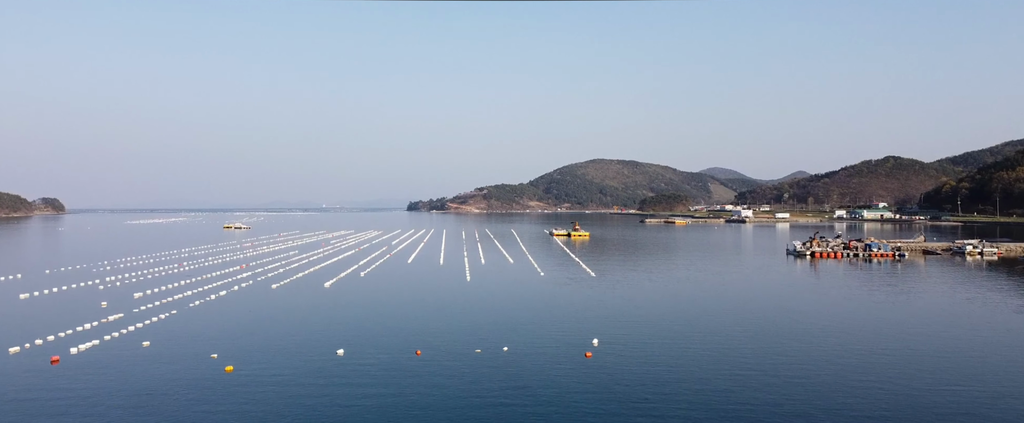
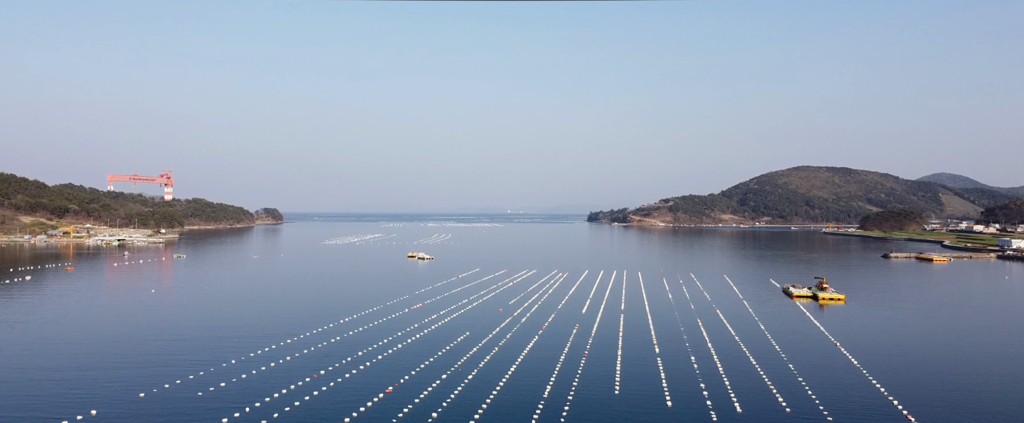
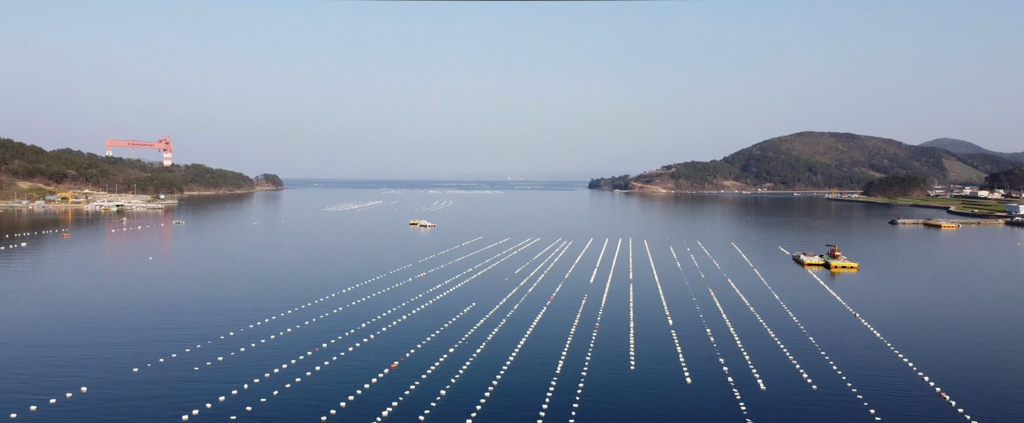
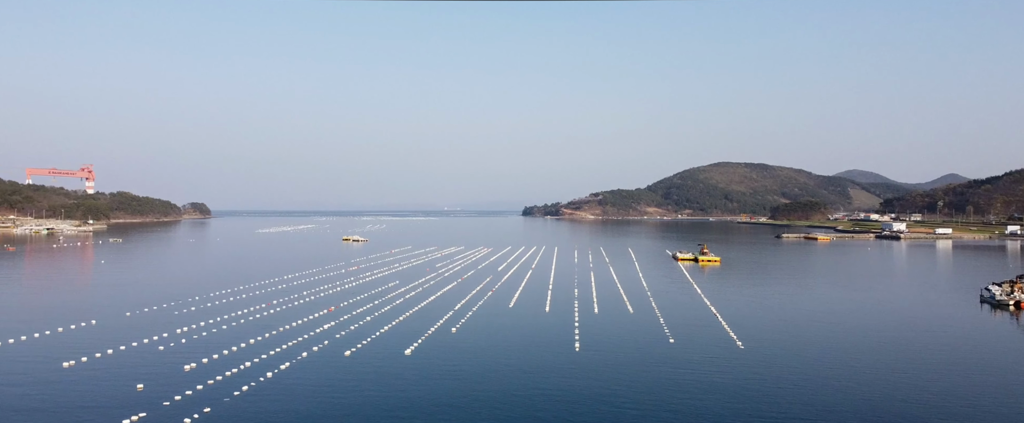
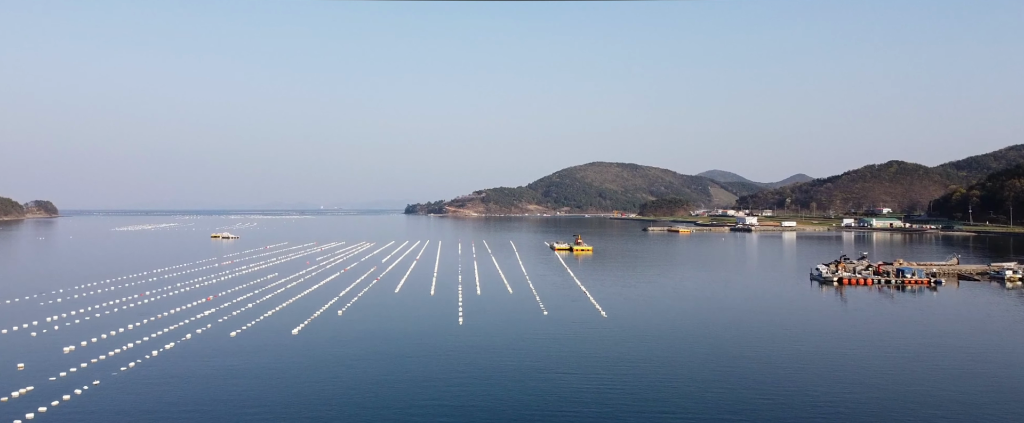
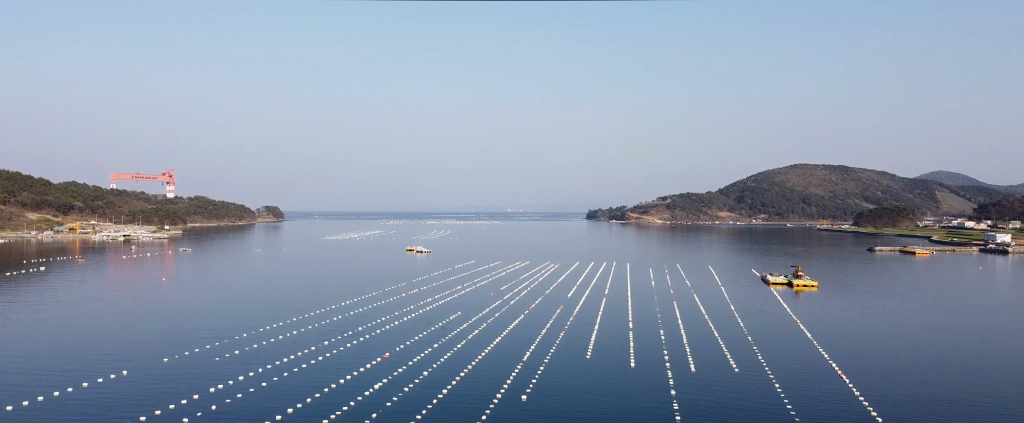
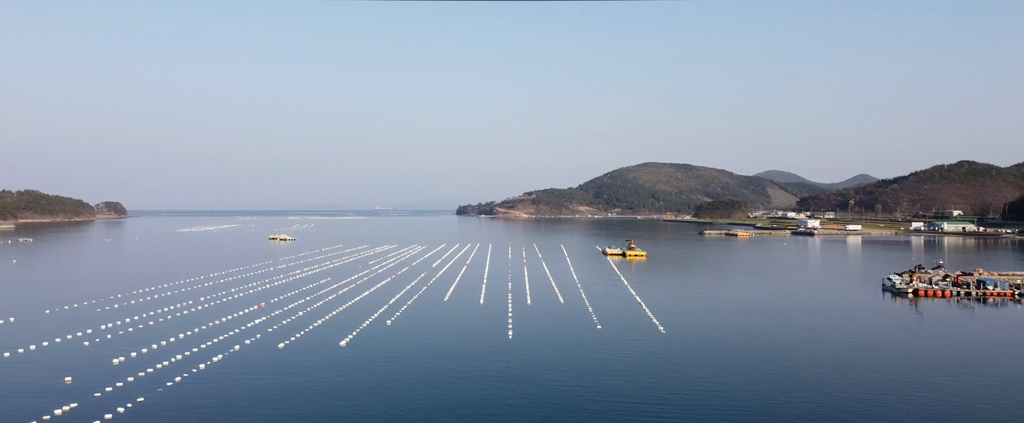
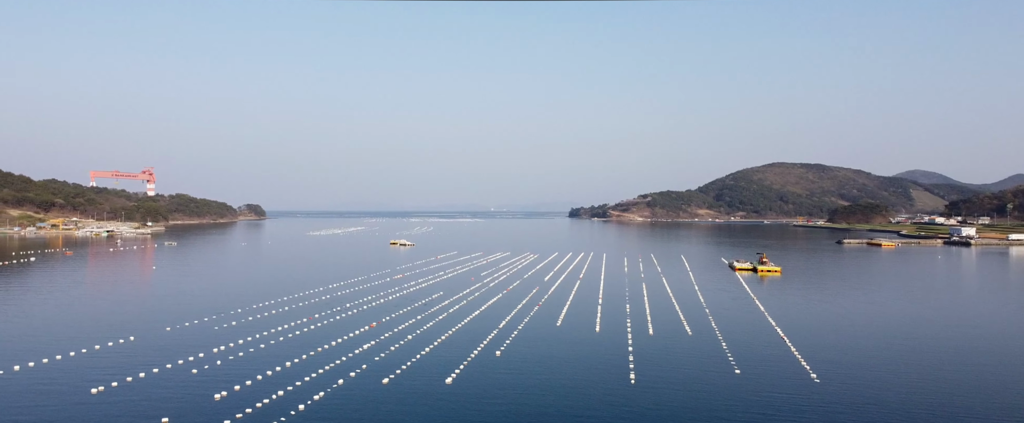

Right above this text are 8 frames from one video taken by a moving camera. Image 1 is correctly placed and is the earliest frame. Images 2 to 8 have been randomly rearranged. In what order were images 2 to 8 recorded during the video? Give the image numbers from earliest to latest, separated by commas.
5, 7, 4, 8, 6, 2, 3
